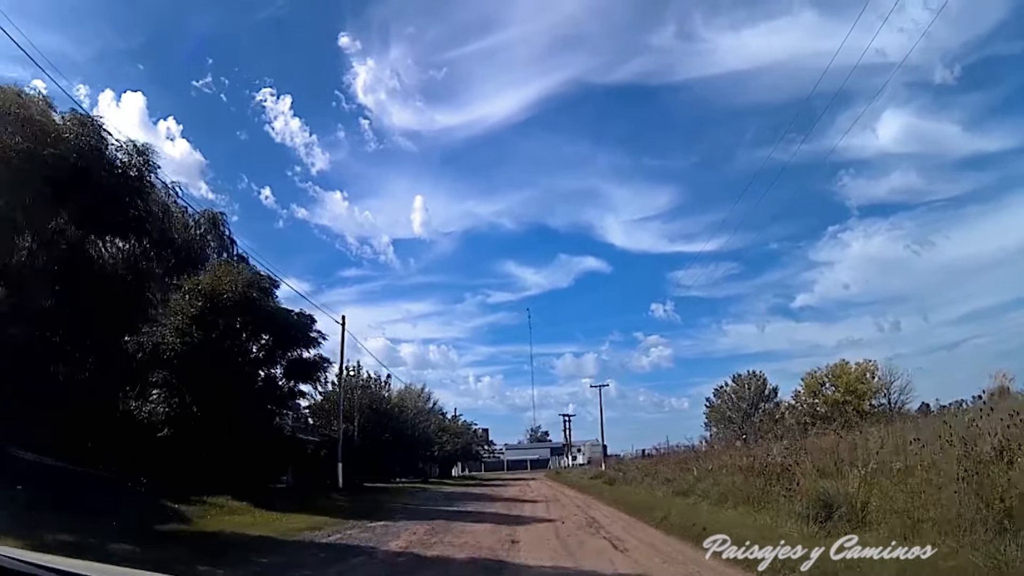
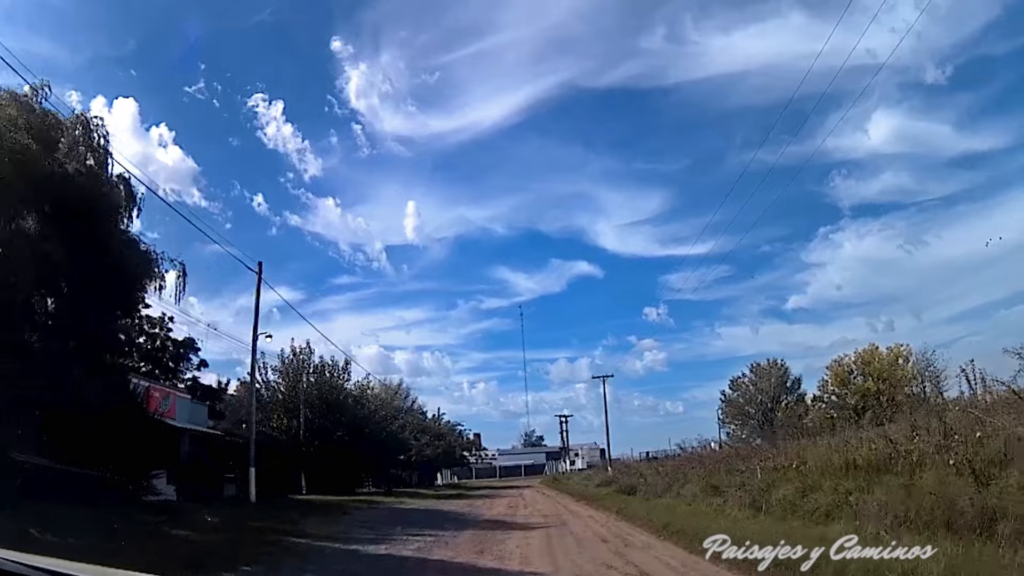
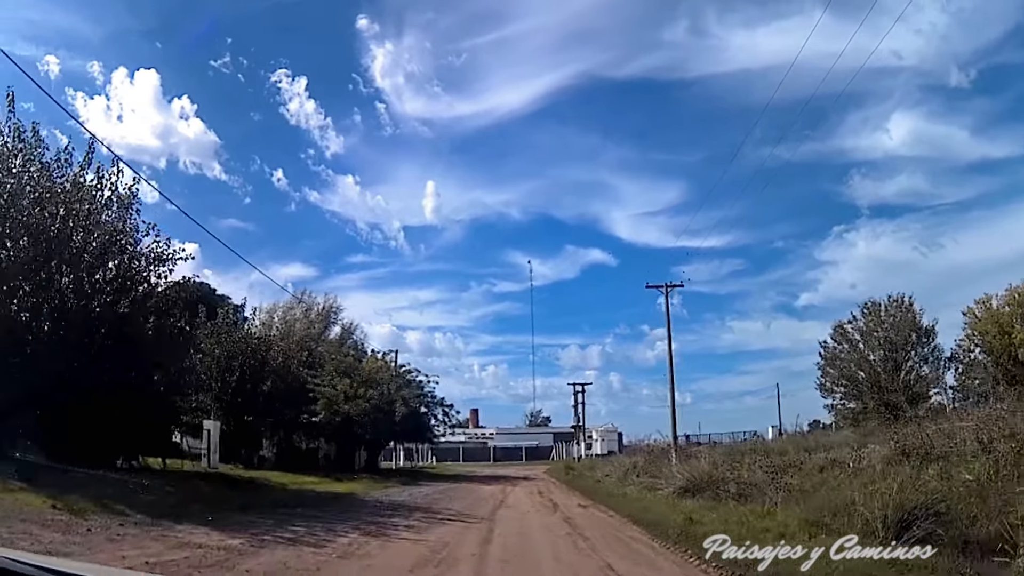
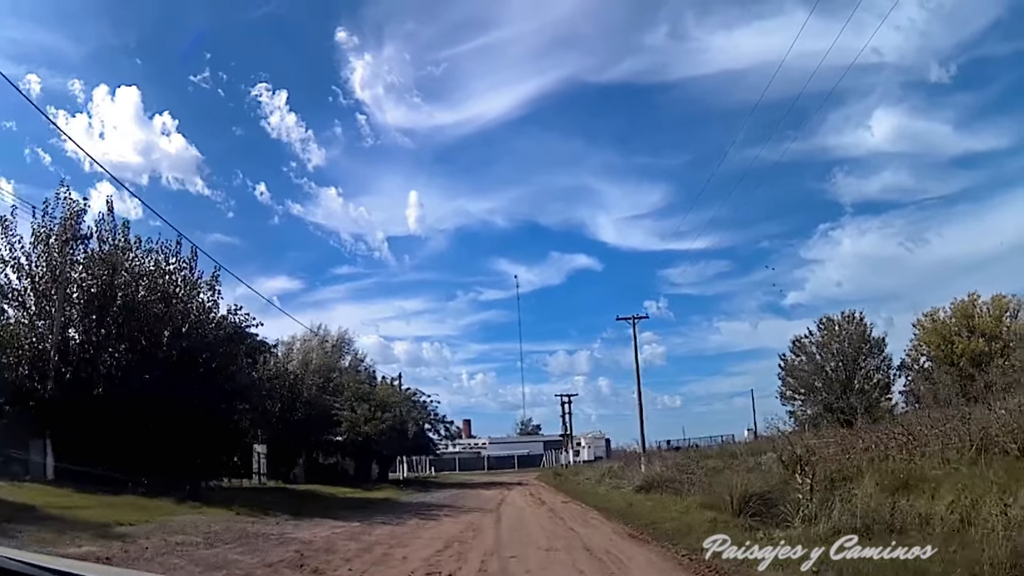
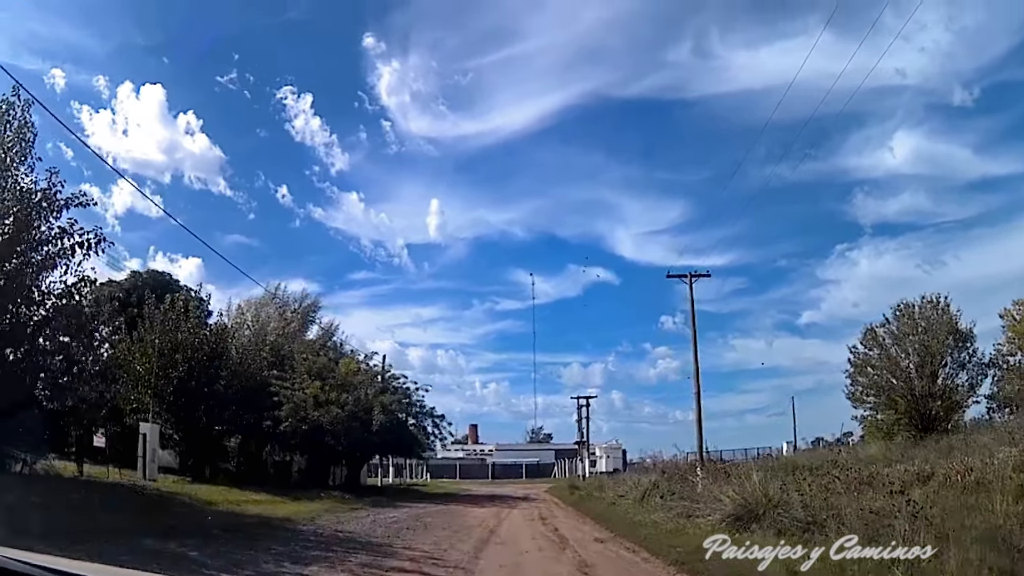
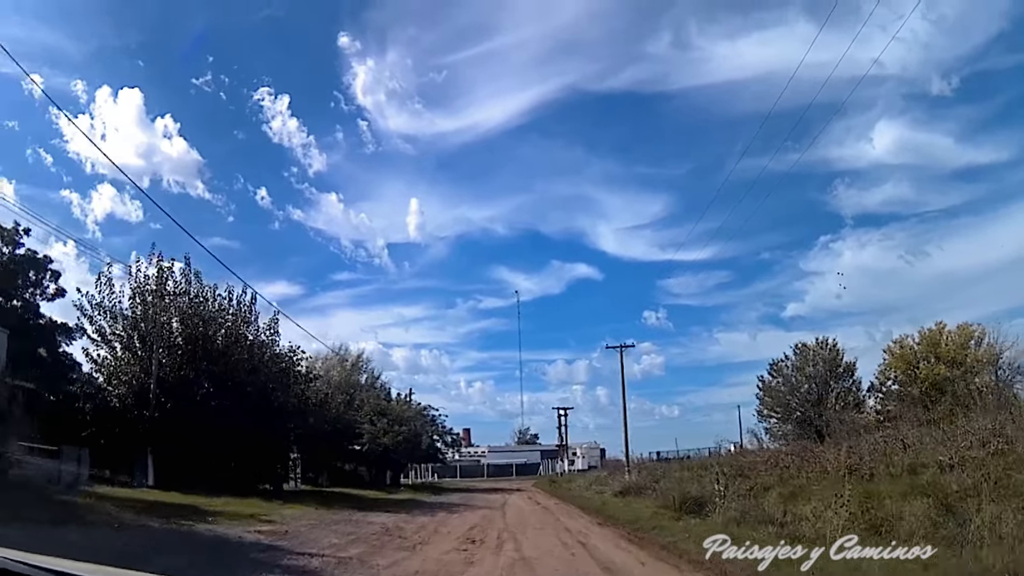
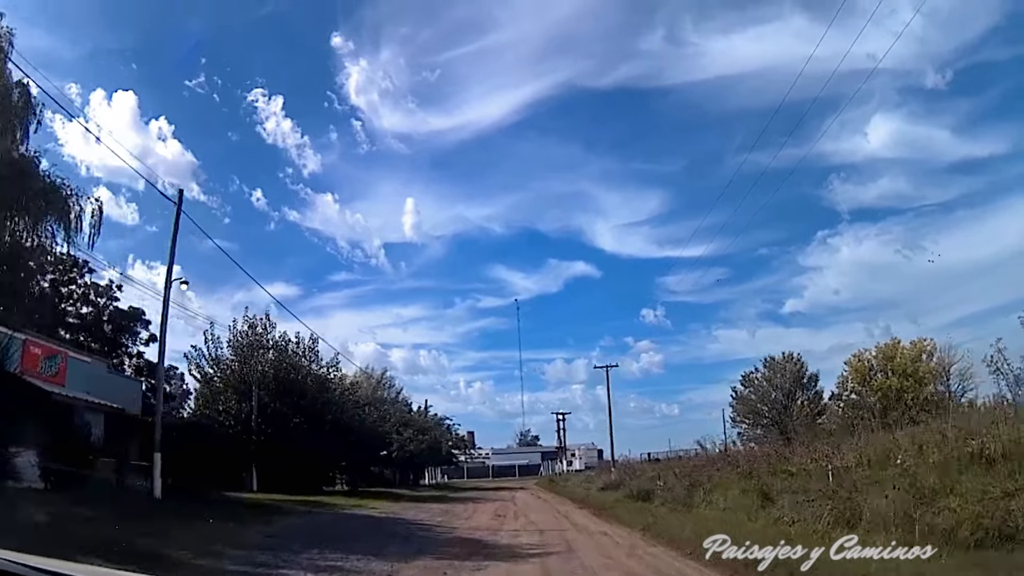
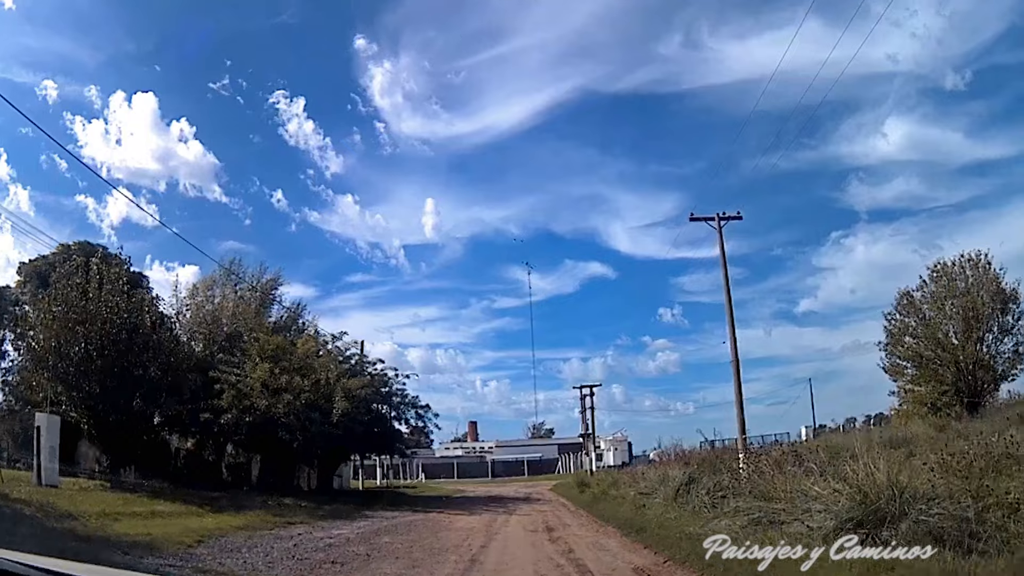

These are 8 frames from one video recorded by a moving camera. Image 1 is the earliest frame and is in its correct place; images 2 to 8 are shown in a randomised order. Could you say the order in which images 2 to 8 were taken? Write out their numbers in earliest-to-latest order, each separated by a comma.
2, 7, 6, 4, 3, 5, 8
